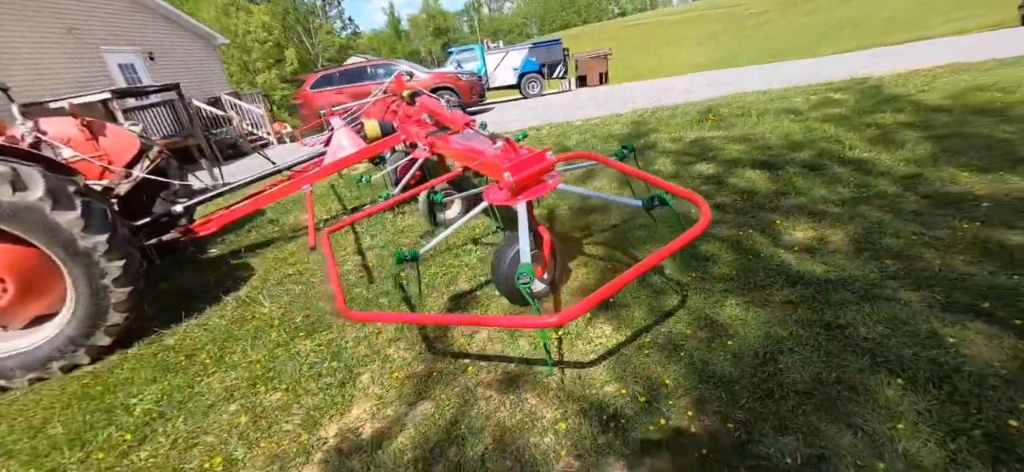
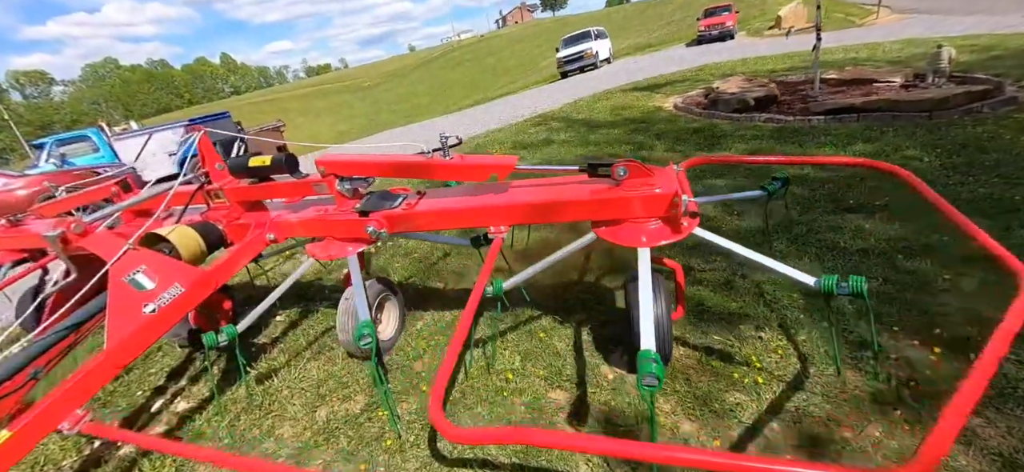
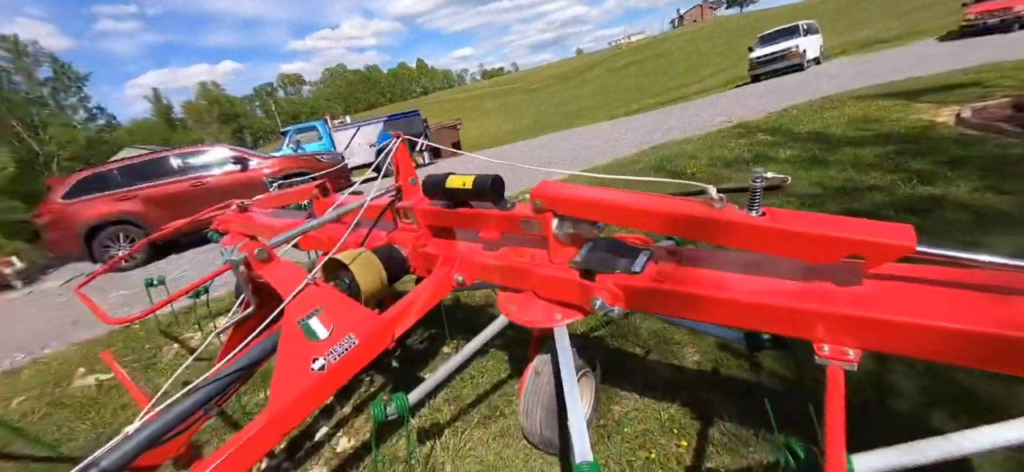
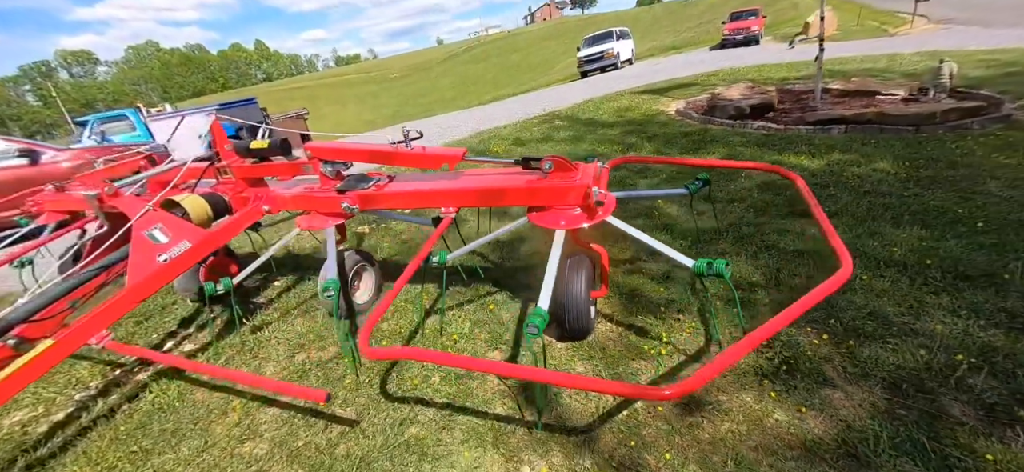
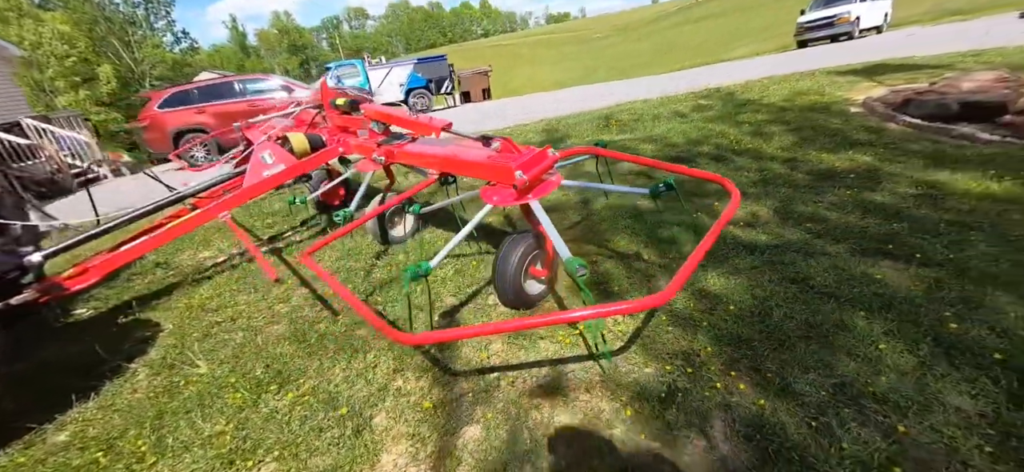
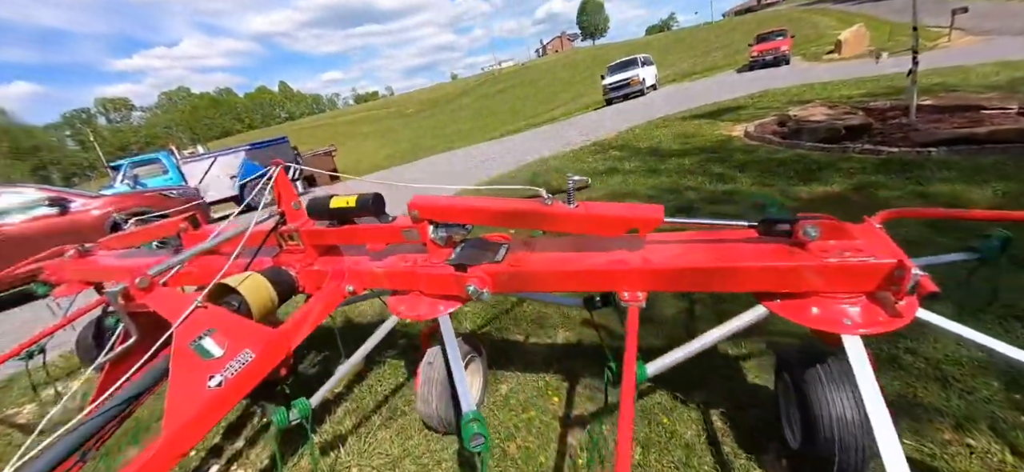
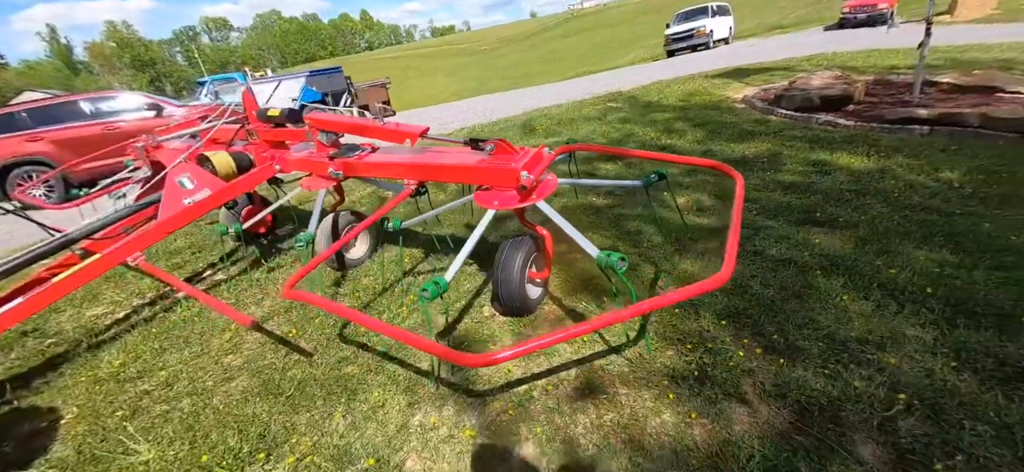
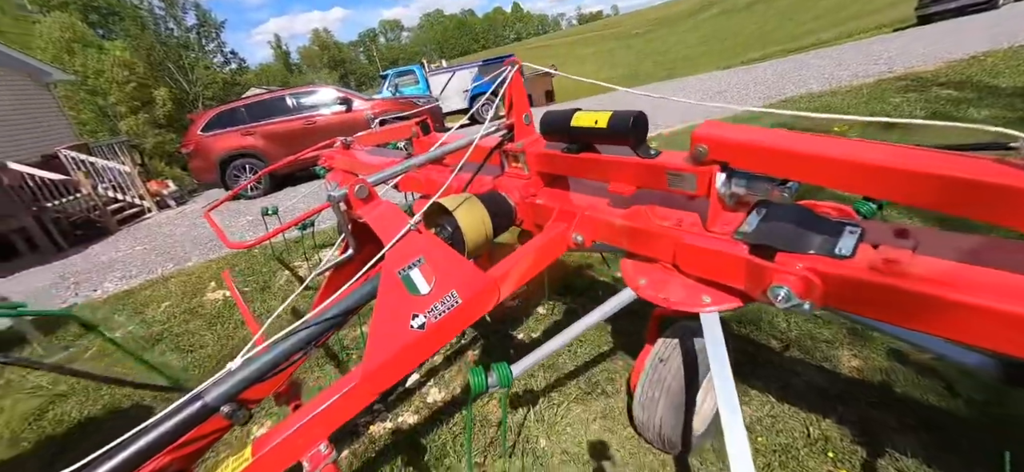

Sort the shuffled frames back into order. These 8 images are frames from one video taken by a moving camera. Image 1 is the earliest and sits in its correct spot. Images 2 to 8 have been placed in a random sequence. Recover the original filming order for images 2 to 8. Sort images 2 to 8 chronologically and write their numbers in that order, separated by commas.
5, 7, 4, 2, 6, 3, 8
